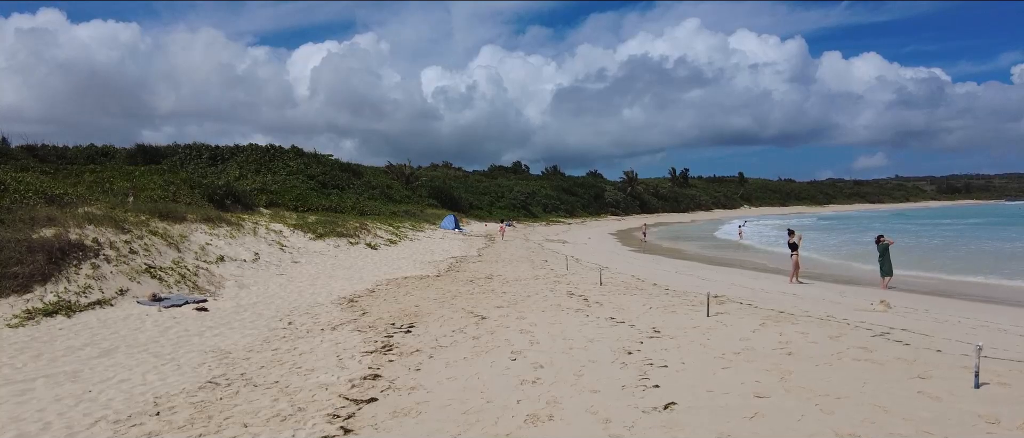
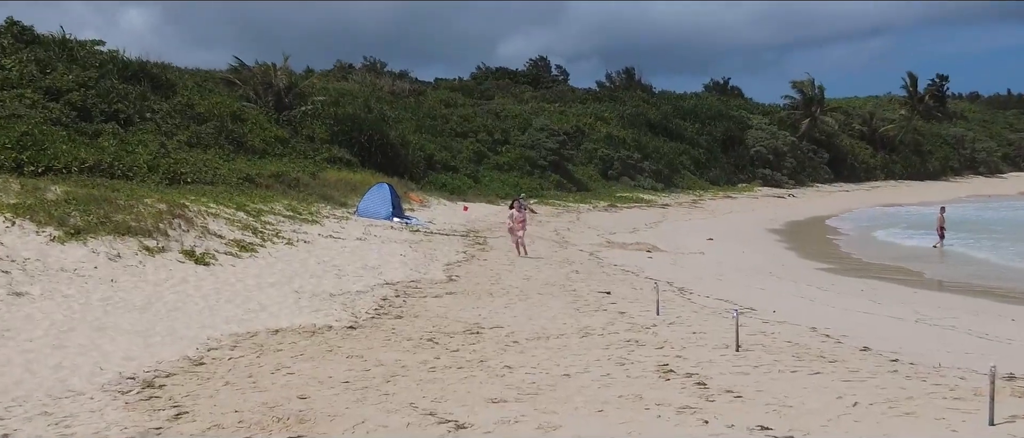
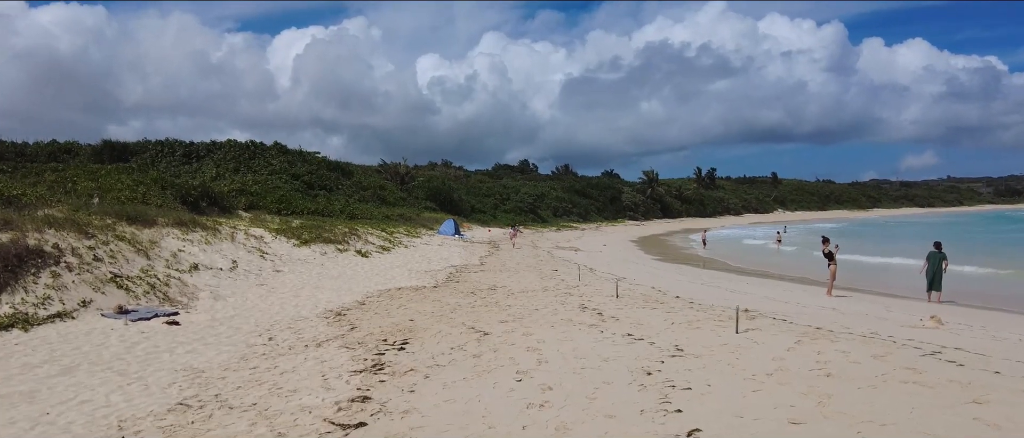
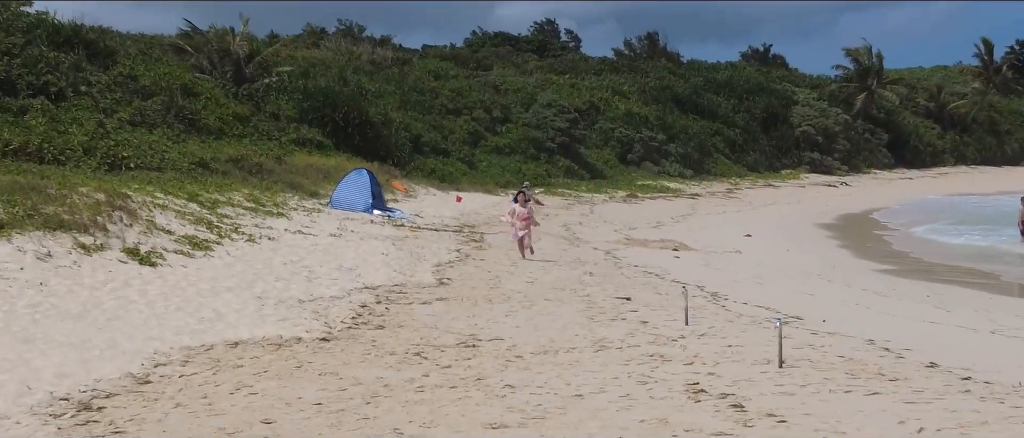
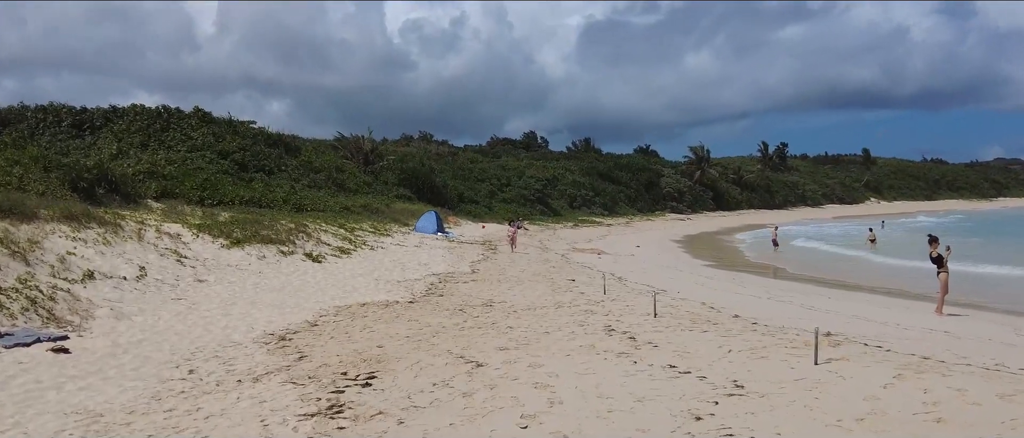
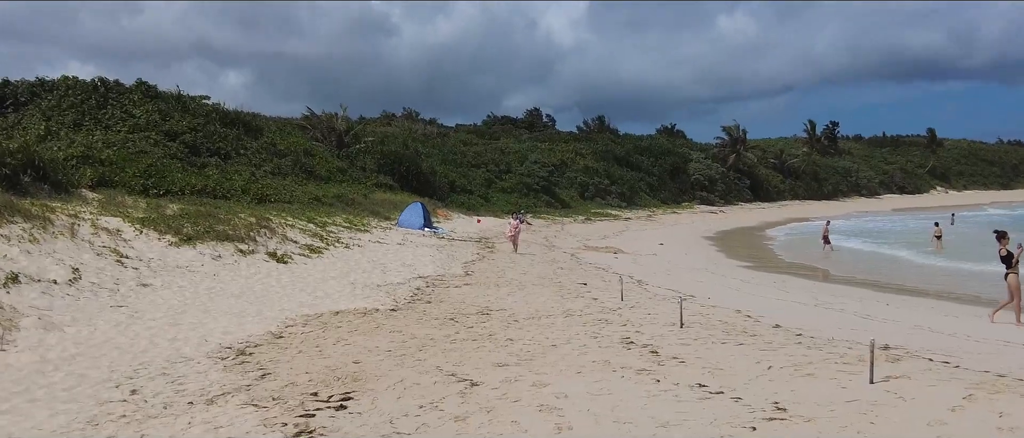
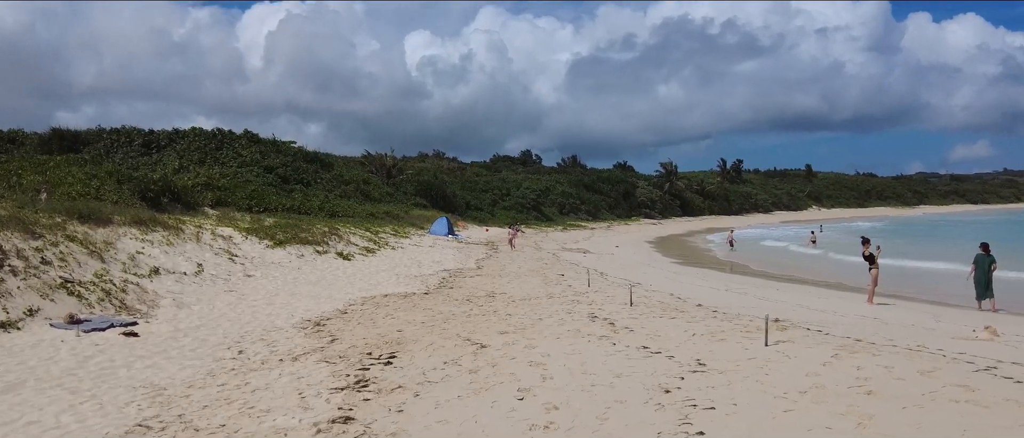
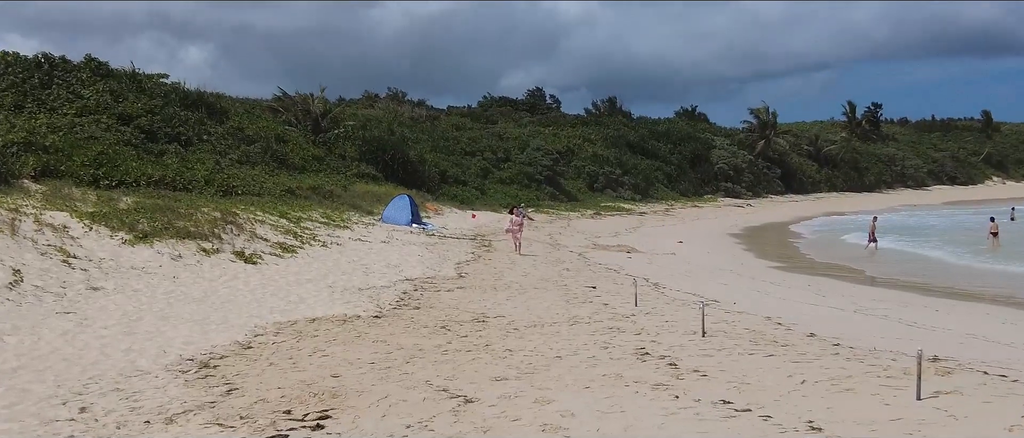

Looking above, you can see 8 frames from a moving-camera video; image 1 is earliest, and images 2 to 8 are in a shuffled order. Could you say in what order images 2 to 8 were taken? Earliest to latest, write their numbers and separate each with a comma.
3, 7, 5, 6, 8, 2, 4
